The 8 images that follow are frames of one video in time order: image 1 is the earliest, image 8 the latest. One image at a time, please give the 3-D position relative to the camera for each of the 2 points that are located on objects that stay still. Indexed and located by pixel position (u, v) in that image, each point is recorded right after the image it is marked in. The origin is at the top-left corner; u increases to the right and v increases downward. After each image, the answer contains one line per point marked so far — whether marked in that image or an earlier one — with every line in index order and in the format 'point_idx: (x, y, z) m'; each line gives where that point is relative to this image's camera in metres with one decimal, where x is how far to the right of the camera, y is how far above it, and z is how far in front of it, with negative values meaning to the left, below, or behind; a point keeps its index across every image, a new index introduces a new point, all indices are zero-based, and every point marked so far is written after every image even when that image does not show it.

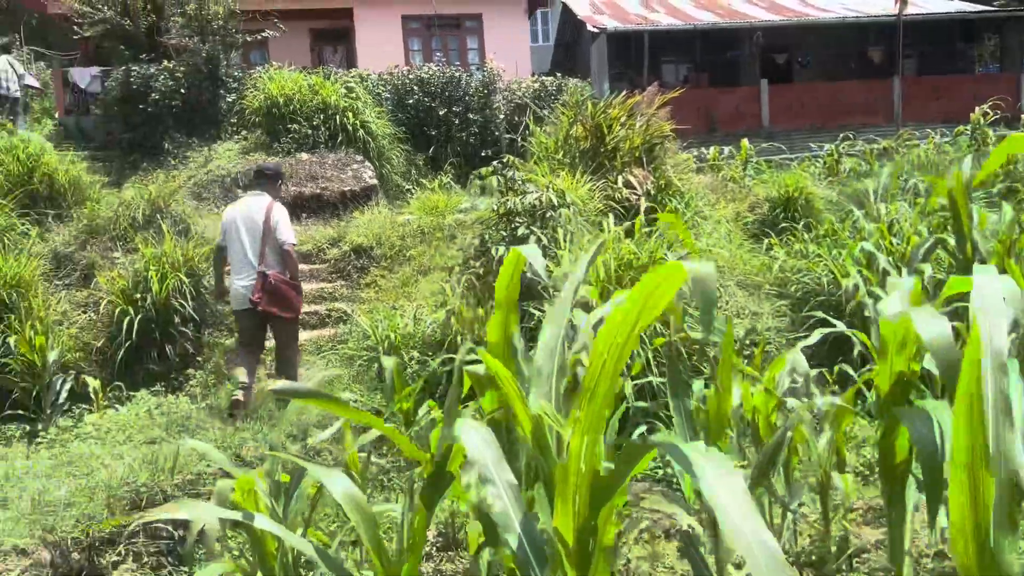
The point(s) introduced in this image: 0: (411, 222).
0: (-0.9, +0.6, +7.6) m
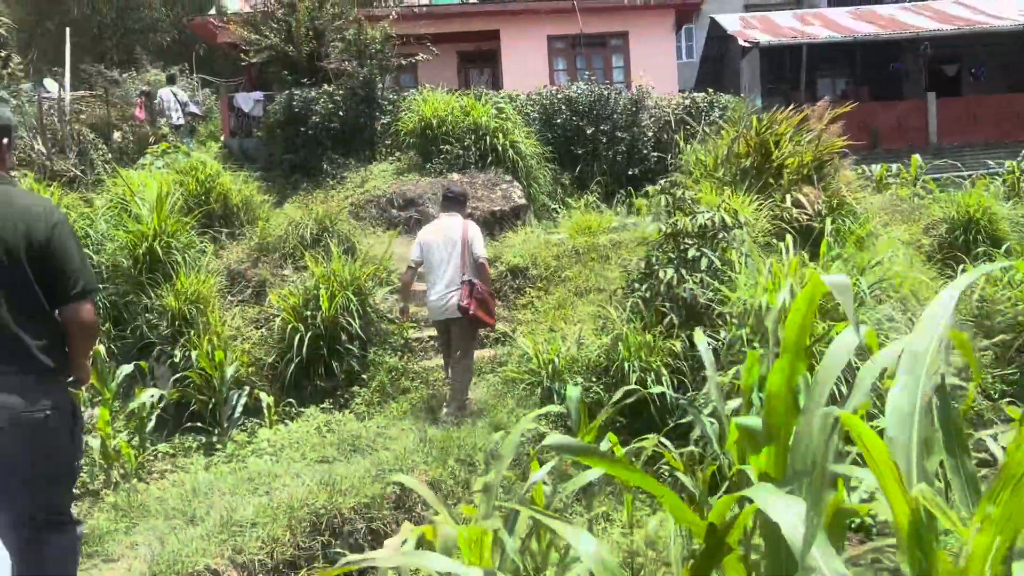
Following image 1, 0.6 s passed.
0: (+0.5, +0.4, +7.5) m
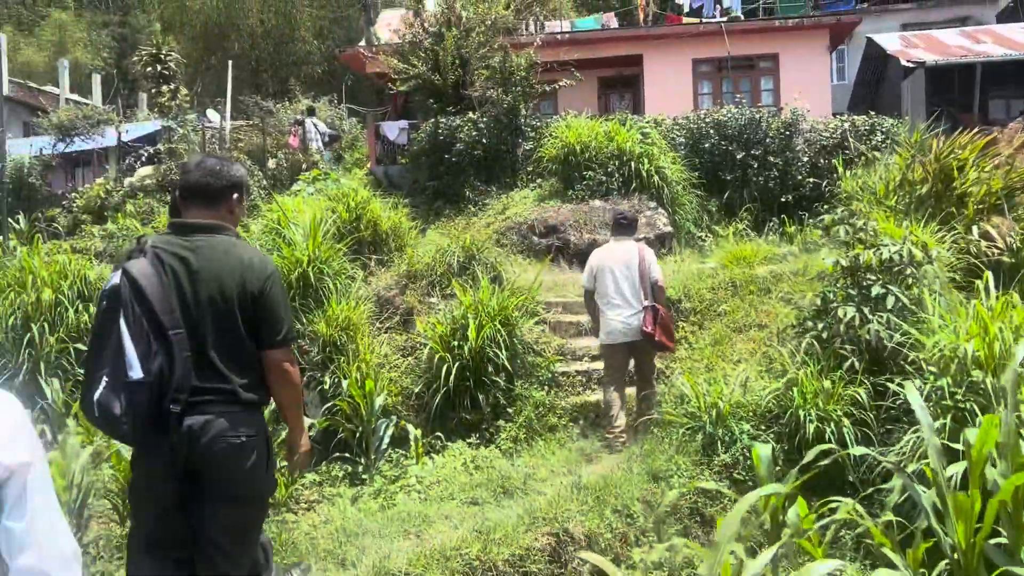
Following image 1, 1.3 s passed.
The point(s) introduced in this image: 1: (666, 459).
0: (+1.7, +0.1, +7.1) m
1: (+0.8, -0.9, +4.3) m
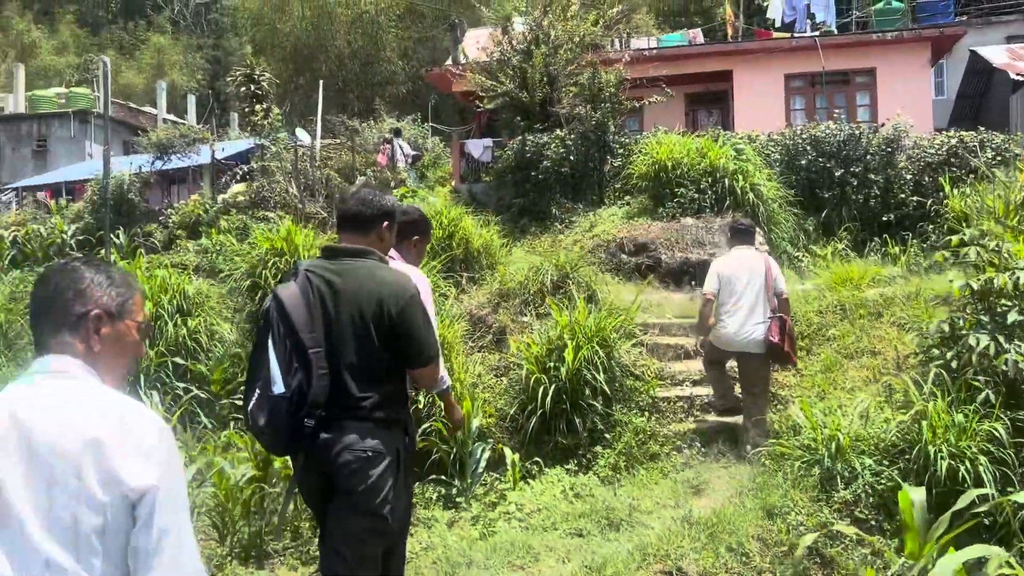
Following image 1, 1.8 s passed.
0: (+2.5, 0.0, +6.8) m
1: (+1.3, -1.0, +4.0) m
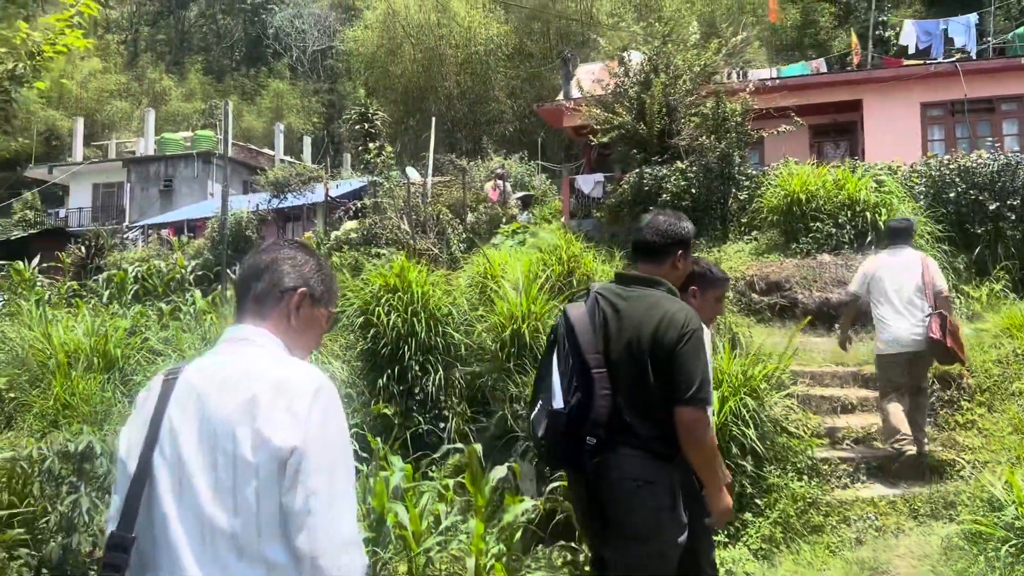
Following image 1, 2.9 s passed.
0: (+3.4, -0.4, +5.9) m
1: (+1.8, -1.2, +3.3) m
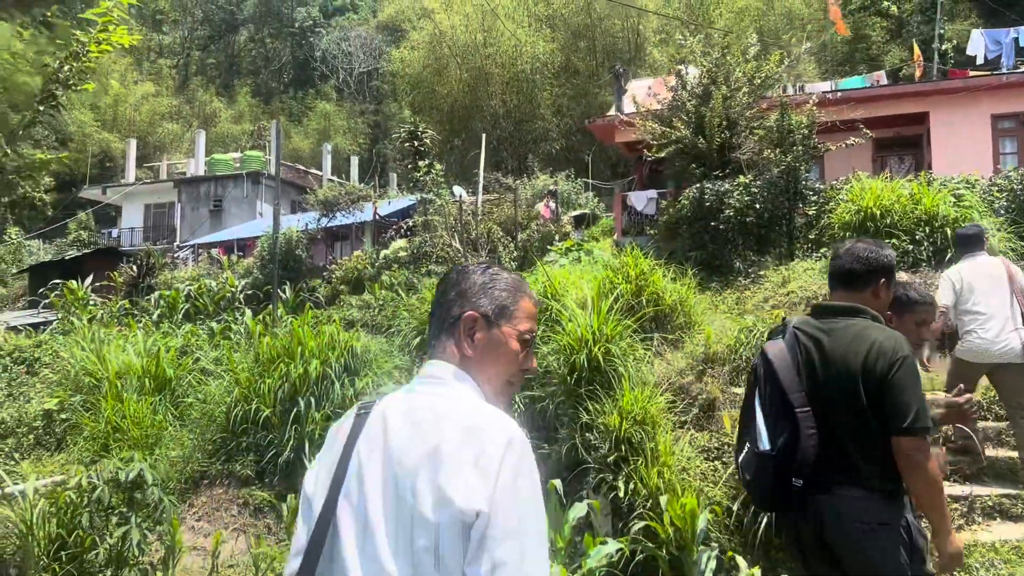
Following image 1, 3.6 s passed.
0: (+3.8, -0.5, +5.4) m
1: (+2.2, -1.2, +2.9) m
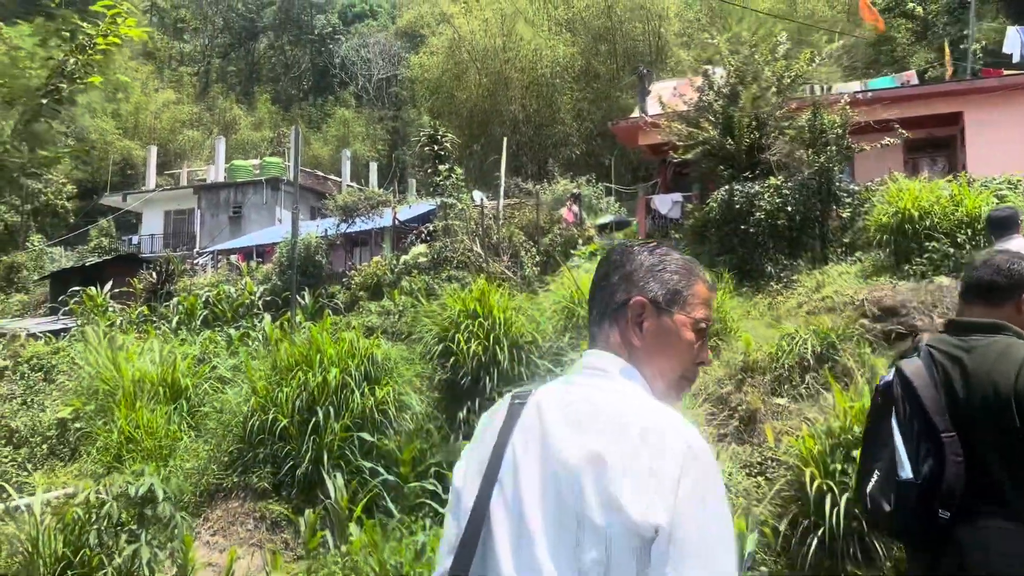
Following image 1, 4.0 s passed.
0: (+4.0, -0.5, +5.1) m
1: (+2.3, -1.2, +2.5) m
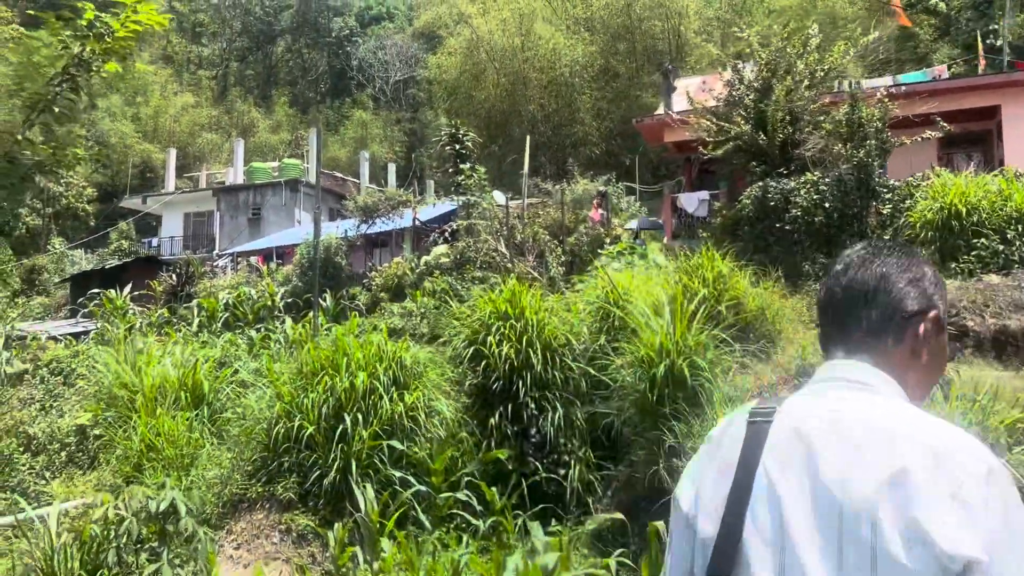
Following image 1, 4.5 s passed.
0: (+4.2, -0.5, +4.7) m
1: (+2.4, -1.2, +2.2) m
